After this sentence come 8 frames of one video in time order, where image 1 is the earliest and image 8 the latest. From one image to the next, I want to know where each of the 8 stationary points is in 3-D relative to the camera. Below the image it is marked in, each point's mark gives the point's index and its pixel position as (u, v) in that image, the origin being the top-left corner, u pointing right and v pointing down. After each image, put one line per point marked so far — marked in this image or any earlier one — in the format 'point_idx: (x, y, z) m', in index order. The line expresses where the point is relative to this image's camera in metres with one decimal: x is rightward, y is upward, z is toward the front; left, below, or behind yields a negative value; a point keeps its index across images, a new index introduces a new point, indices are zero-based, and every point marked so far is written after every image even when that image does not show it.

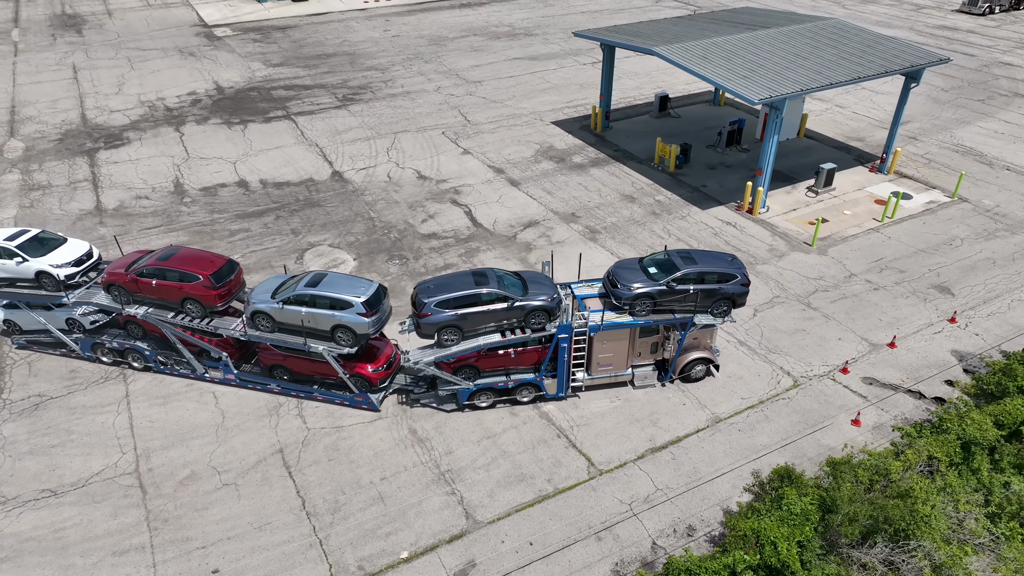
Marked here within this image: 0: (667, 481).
0: (+2.6, -3.3, +12.0) m
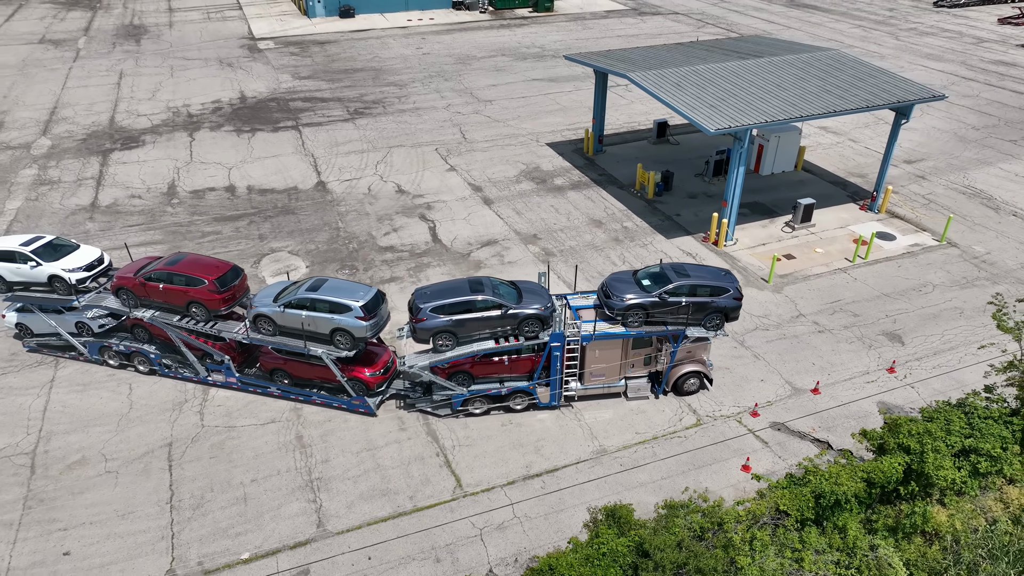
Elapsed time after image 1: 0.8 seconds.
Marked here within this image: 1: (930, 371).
0: (+0.2, -3.7, +11.8) m
1: (+8.8, -1.8, +15.0) m
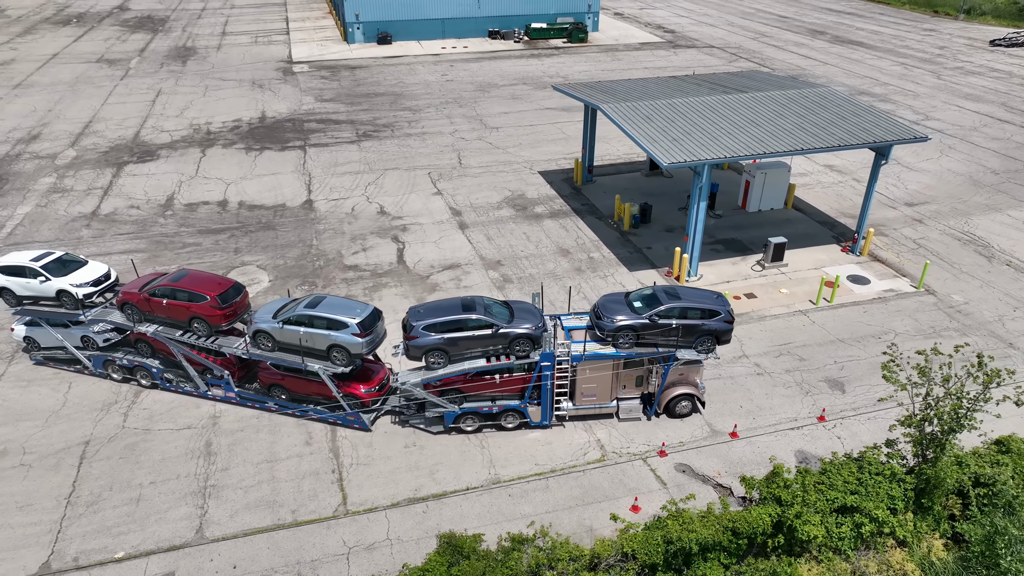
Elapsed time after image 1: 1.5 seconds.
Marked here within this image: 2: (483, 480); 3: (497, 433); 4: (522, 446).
0: (-1.9, -4.1, +11.8) m
1: (+7.0, -2.7, +14.3) m
2: (-0.5, -3.5, +12.9) m
3: (-0.3, -2.9, +14.1) m
4: (+0.3, -3.0, +13.9) m
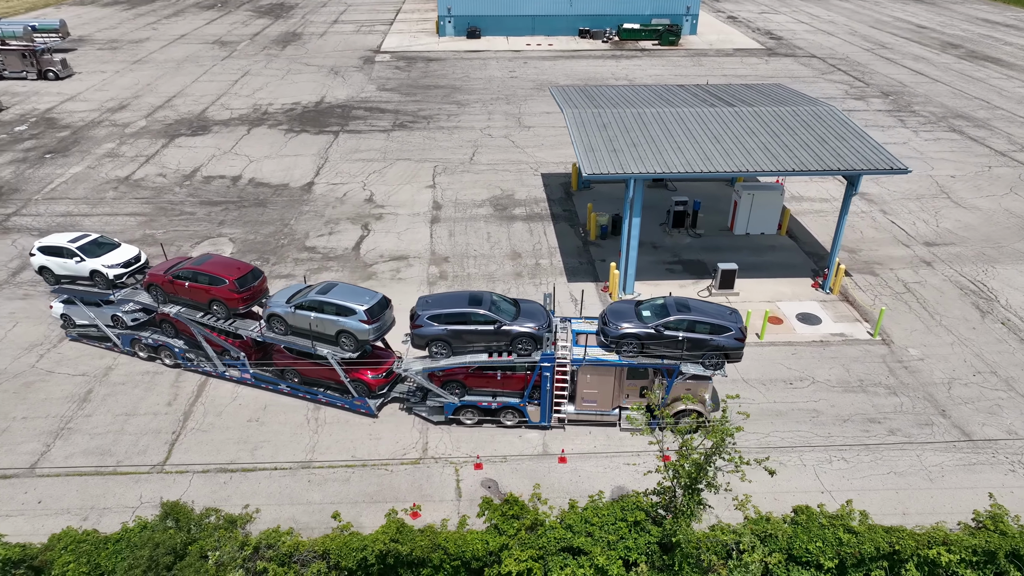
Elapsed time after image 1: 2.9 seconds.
0: (-5.7, -3.7, +12.6) m
1: (+3.6, -3.4, +13.2) m
2: (-4.1, -3.3, +13.4) m
3: (-3.6, -2.7, +14.5) m
4: (-3.1, -2.9, +14.1) m
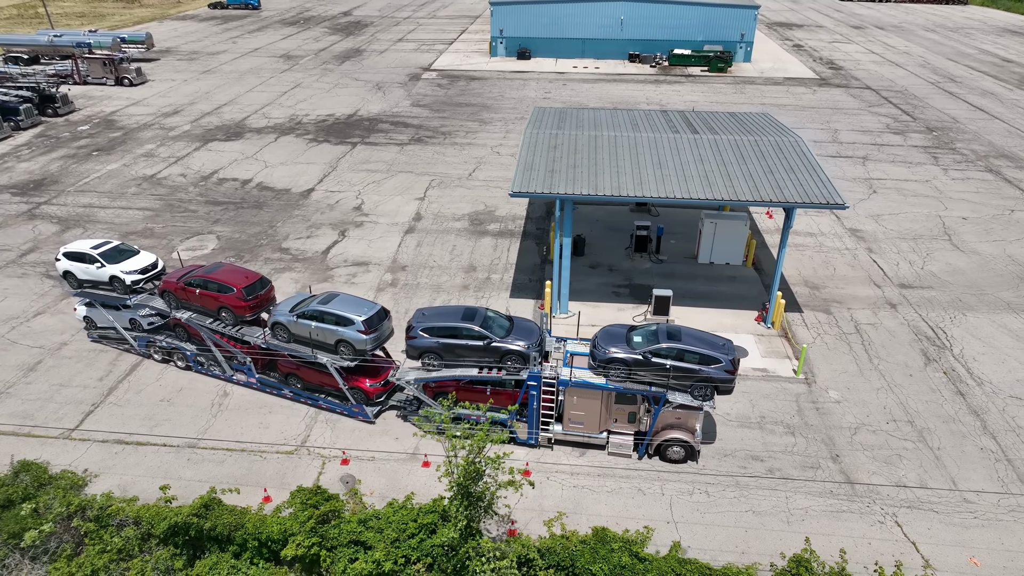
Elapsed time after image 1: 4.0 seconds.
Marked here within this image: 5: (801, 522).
0: (-8.4, -3.4, +13.9) m
1: (+0.9, -3.7, +13.3) m
2: (-6.7, -3.1, +14.5) m
3: (-6.0, -2.6, +15.5) m
4: (-5.6, -2.8, +15.1) m
5: (+5.1, -4.1, +12.6) m
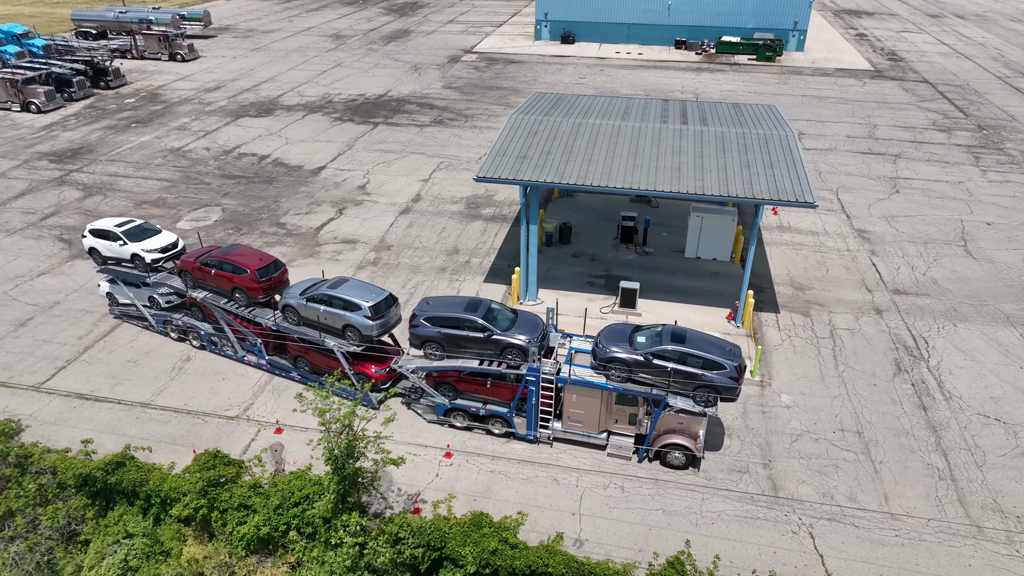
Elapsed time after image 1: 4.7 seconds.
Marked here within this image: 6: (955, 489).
0: (-9.9, -2.6, +14.9) m
1: (-0.7, -3.5, +13.5) m
2: (-8.1, -2.4, +15.3) m
3: (-7.2, -2.0, +16.3) m
4: (-6.9, -2.2, +15.8) m
5: (+3.5, -4.1, +12.4) m
6: (+8.2, -3.7, +13.2) m
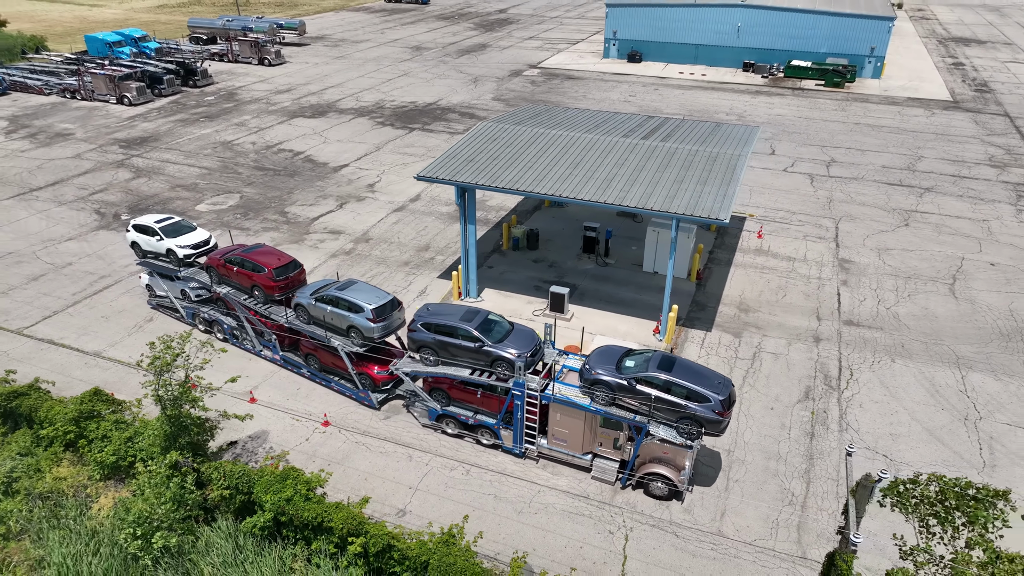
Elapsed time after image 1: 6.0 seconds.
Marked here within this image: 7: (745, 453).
0: (-12.2, -1.5, +17.4) m
1: (-3.5, -3.1, +14.6) m
2: (-10.4, -1.5, +17.6) m
3: (-9.4, -1.2, +18.4) m
4: (-9.1, -1.4, +17.9) m
5: (+0.4, -4.1, +12.8) m
6: (+5.2, -4.1, +12.9) m
7: (+4.7, -3.4, +14.4) m
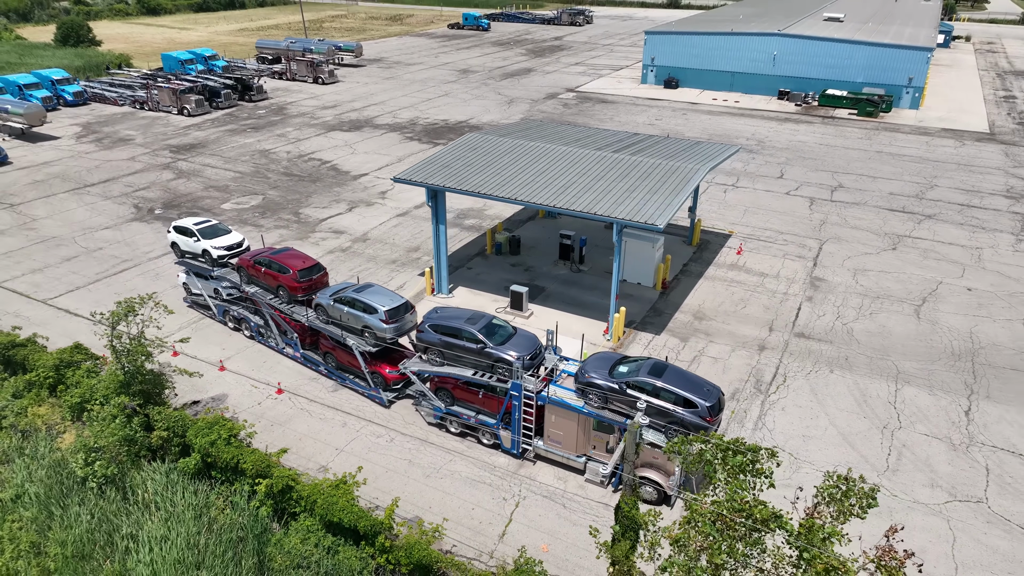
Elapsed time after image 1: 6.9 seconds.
0: (-13.4, -0.8, +20.0) m
1: (-5.1, -2.7, +16.2) m
2: (-11.5, -0.9, +19.9) m
3: (-10.5, -0.6, +20.7) m
4: (-10.2, -0.8, +20.1) m
5: (-1.5, -3.8, +14.1) m
6: (+3.4, -4.1, +13.7) m
7: (+3.1, -3.3, +15.2) m
